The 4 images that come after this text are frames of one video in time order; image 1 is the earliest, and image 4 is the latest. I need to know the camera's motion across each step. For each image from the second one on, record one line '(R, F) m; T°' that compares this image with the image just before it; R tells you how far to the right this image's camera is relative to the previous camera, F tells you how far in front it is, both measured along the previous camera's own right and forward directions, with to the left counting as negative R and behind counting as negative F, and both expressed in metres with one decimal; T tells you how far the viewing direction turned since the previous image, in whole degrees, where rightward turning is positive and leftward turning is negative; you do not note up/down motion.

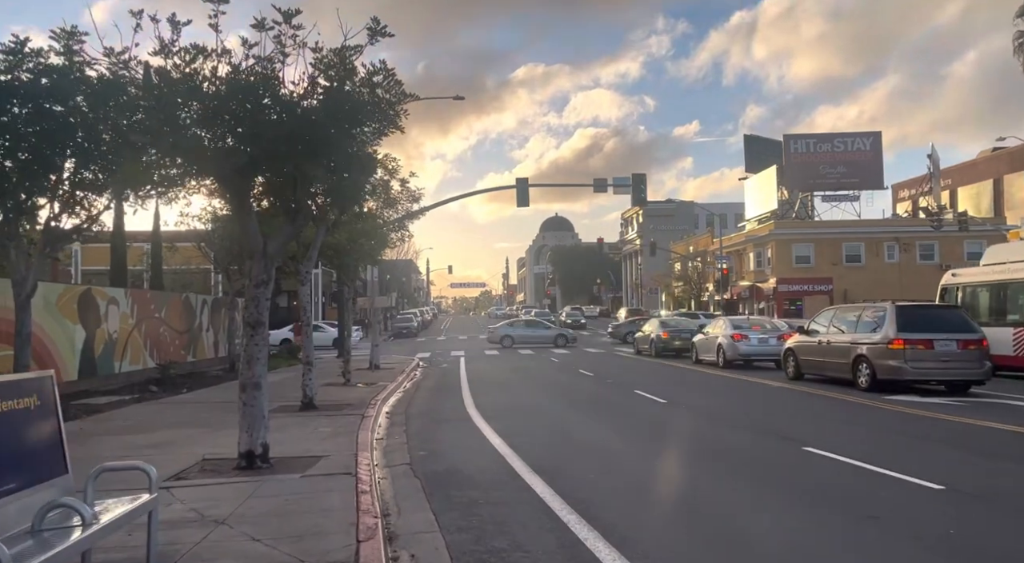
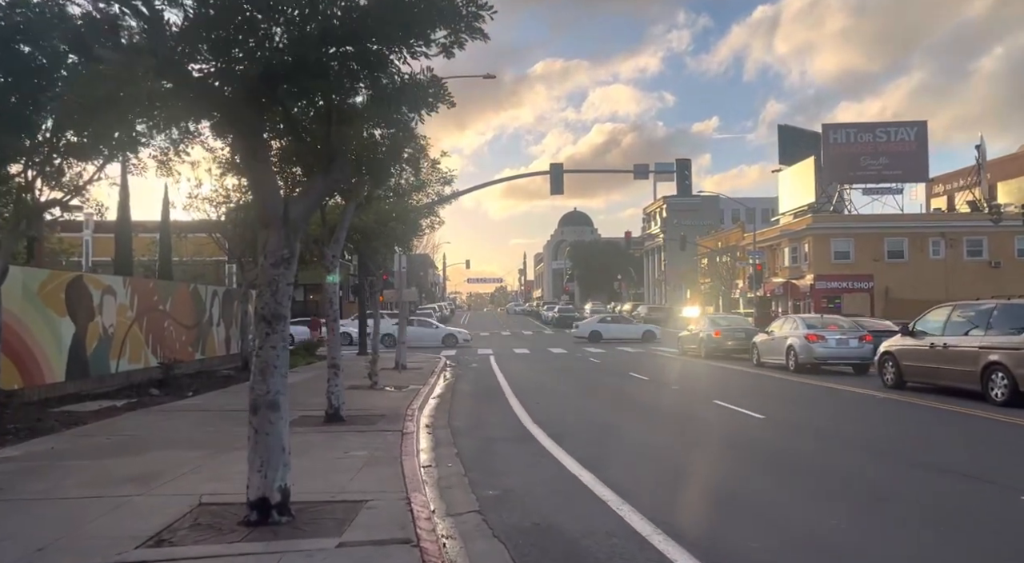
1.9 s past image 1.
(-0.8, +2.5) m; -1°
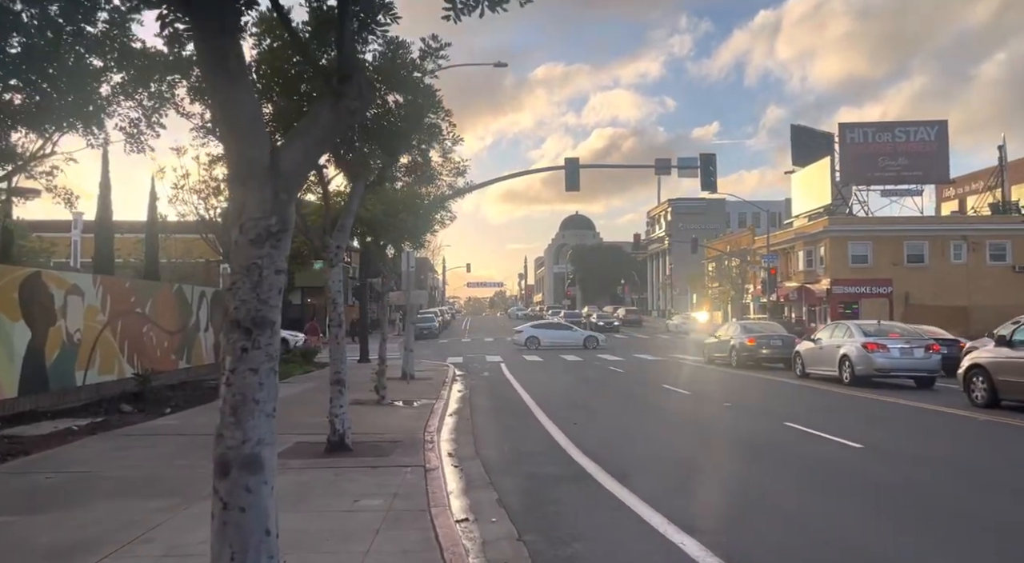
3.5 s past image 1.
(-0.6, +2.2) m; 0°
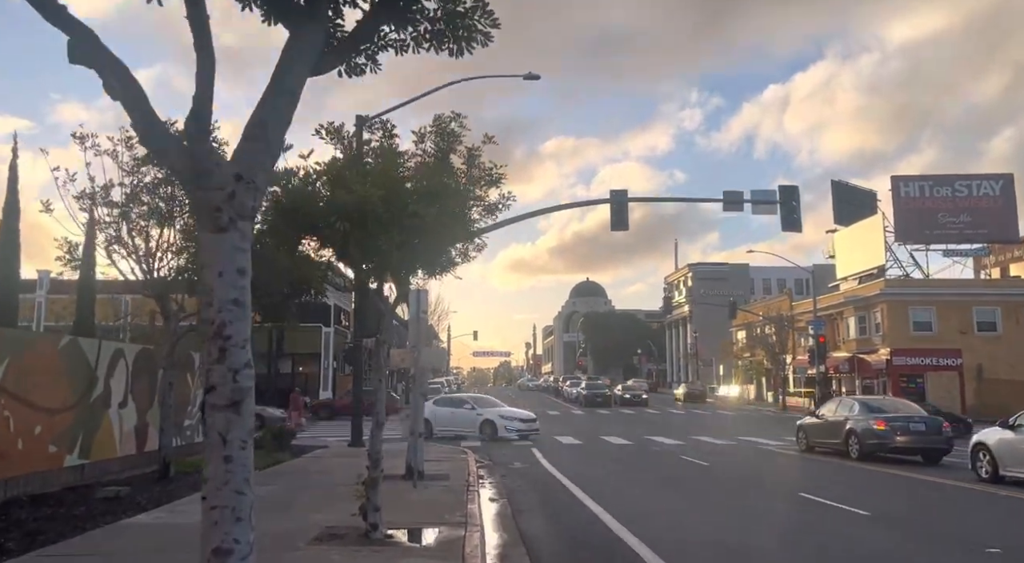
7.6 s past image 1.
(-1.0, +6.5) m; 0°
